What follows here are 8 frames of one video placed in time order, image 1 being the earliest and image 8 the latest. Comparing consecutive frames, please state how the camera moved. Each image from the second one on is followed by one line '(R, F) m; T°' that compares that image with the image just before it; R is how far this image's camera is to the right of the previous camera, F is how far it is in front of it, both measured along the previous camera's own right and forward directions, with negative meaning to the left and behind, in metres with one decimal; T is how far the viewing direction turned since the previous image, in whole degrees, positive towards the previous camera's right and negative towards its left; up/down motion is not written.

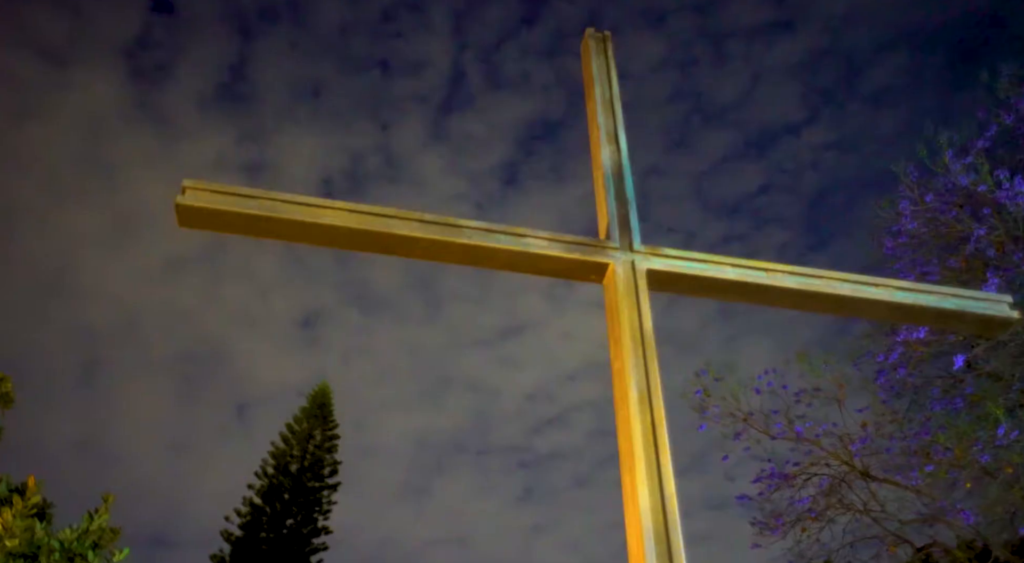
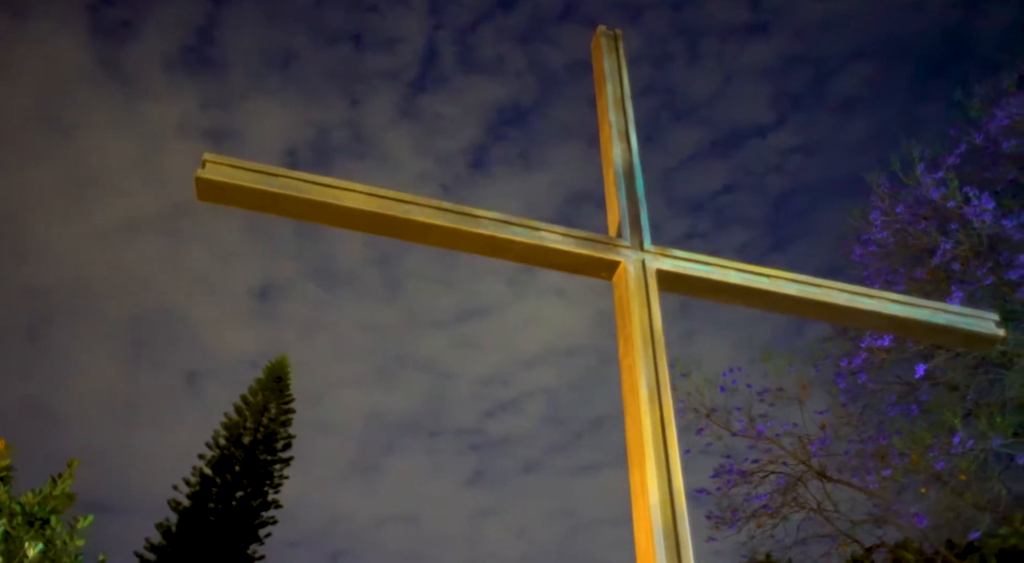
(-0.1, 0.0) m; +3°
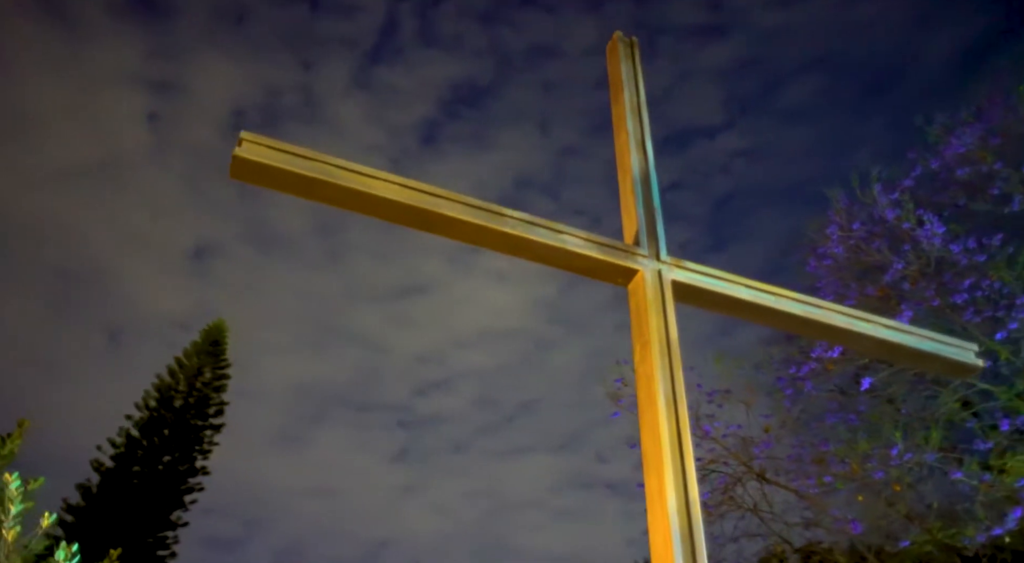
(-0.2, 0.0) m; +4°
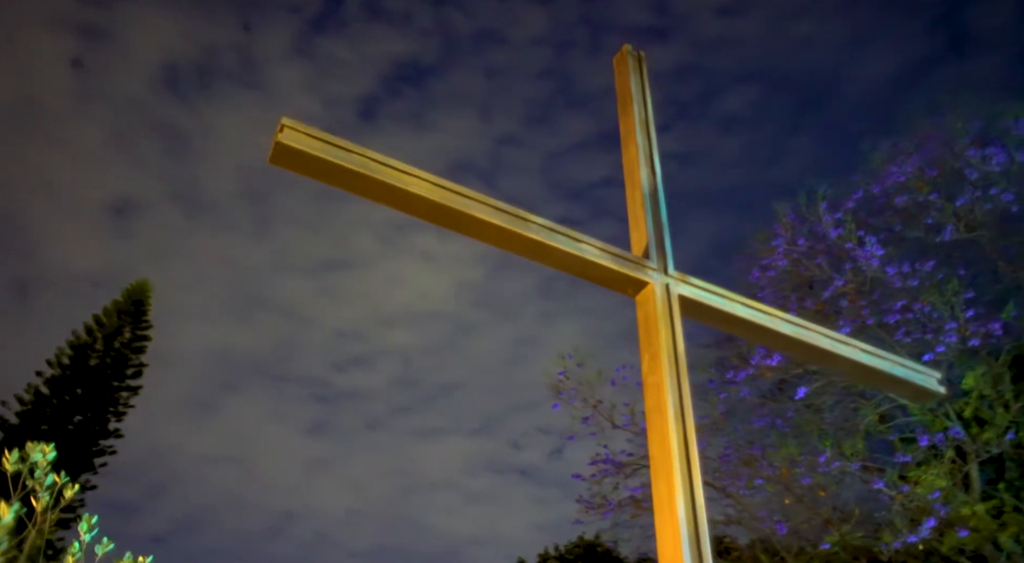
(-0.2, -0.1) m; +5°
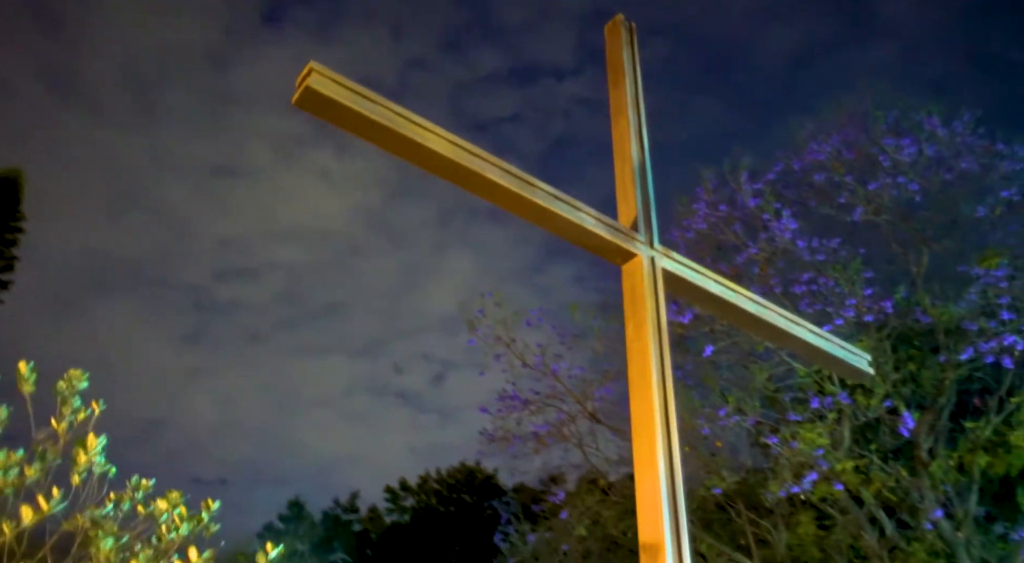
(+1.5, -0.8) m; -12°
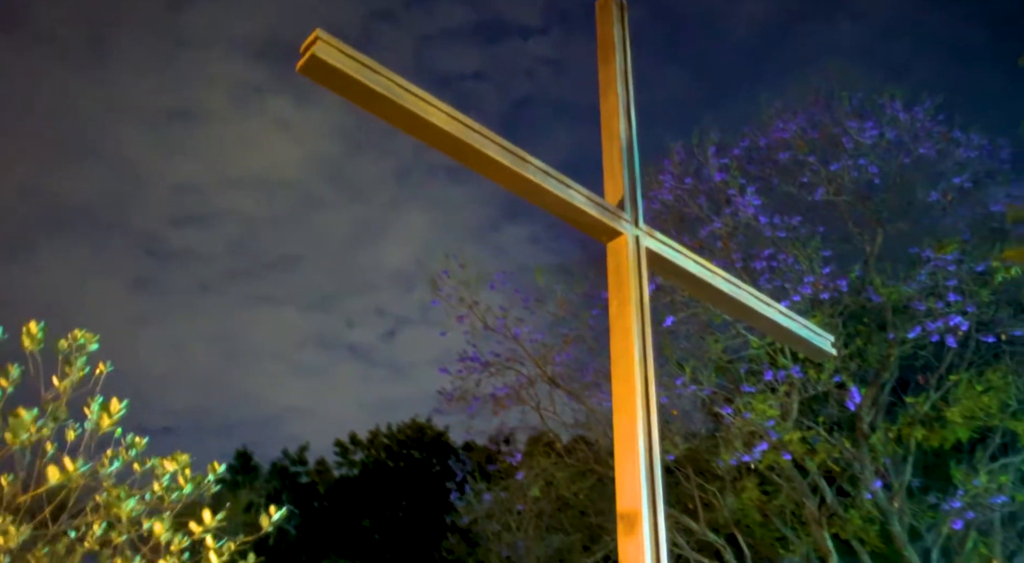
(-0.1, 0.0) m; +3°
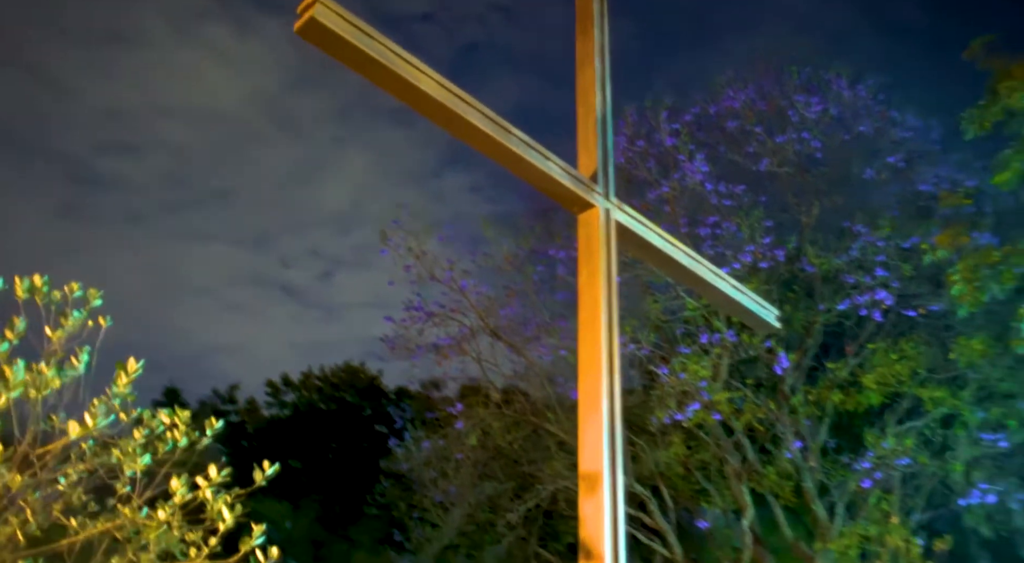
(-0.1, -0.1) m; +5°
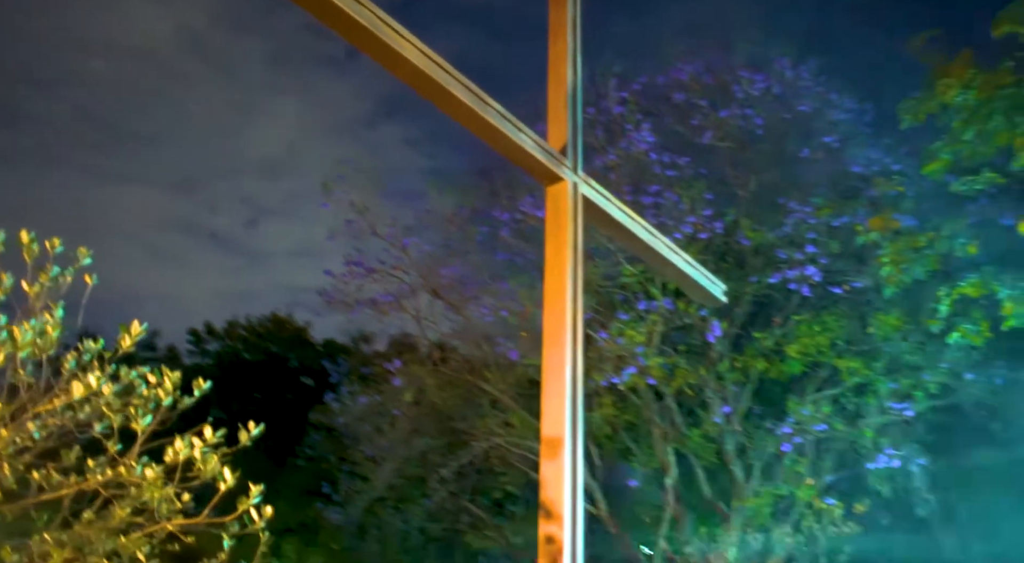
(-0.1, 0.0) m; +5°
